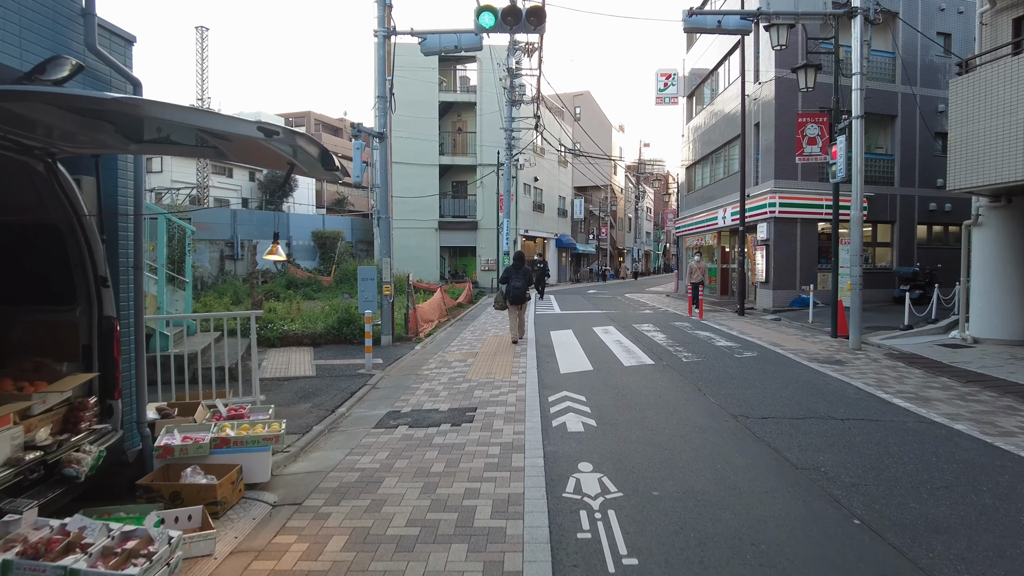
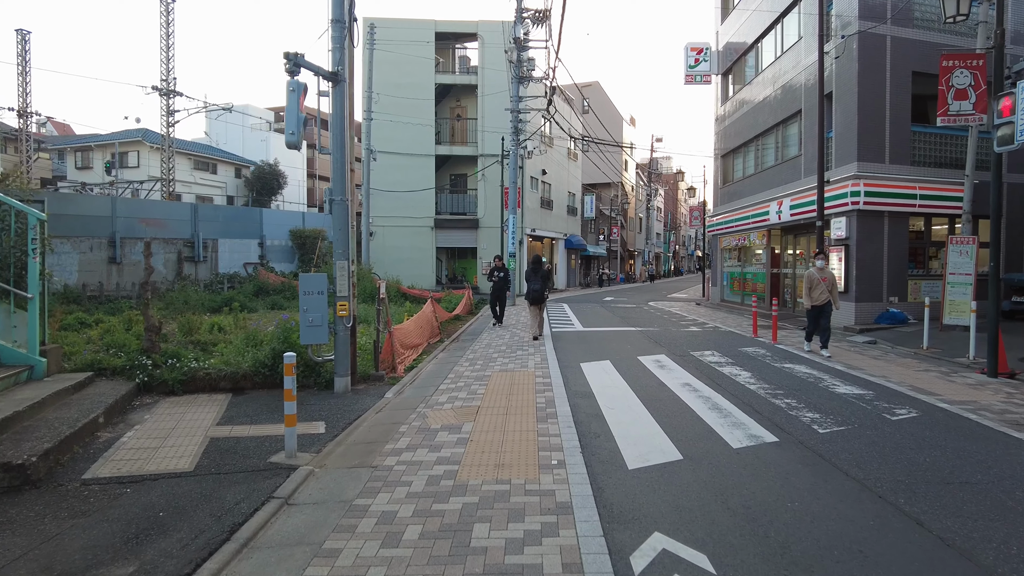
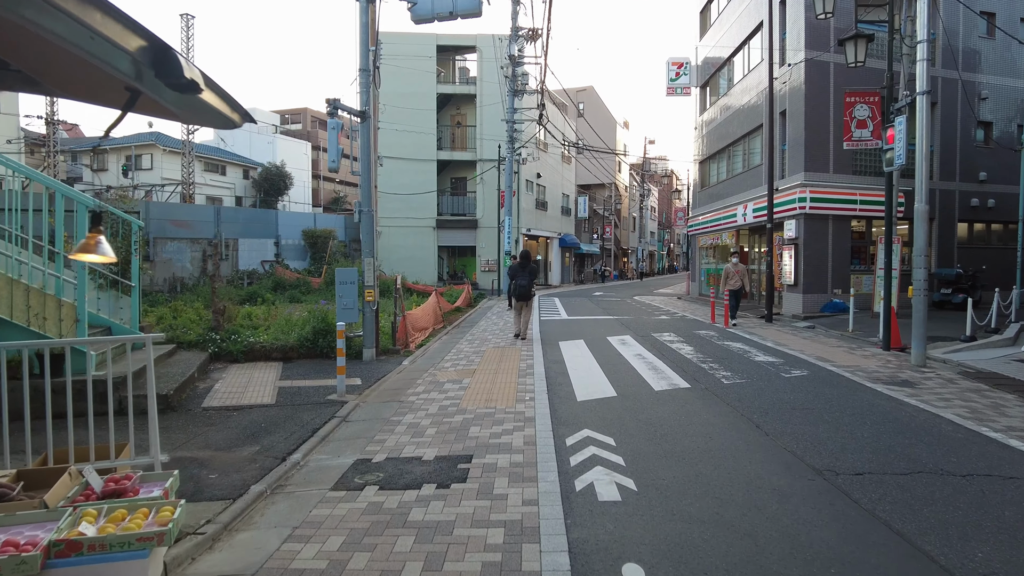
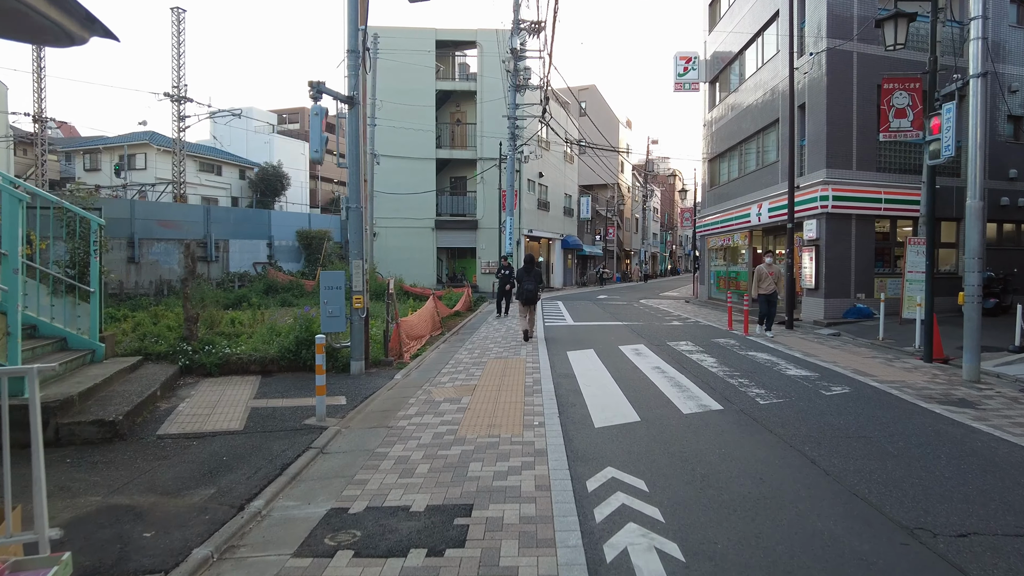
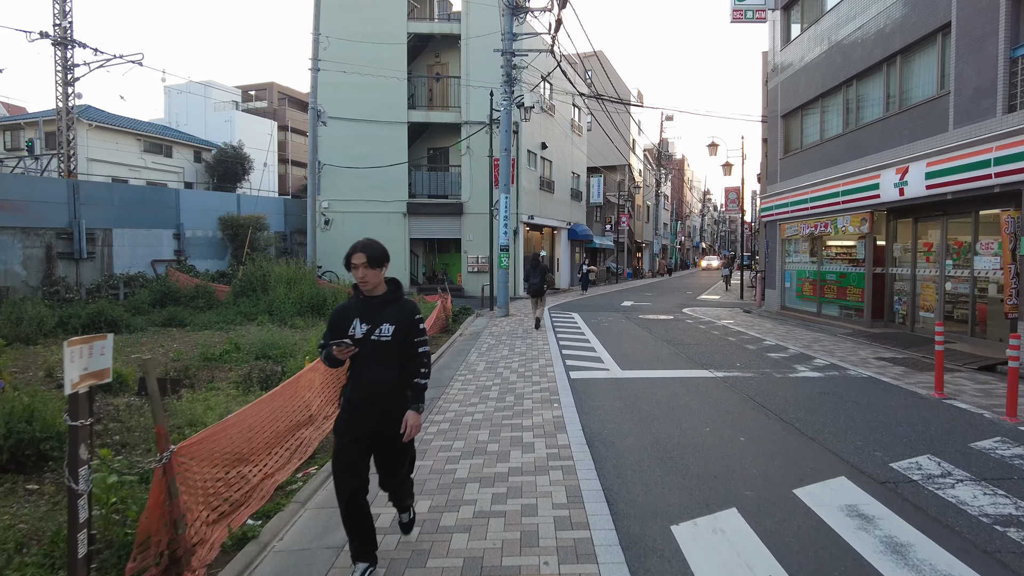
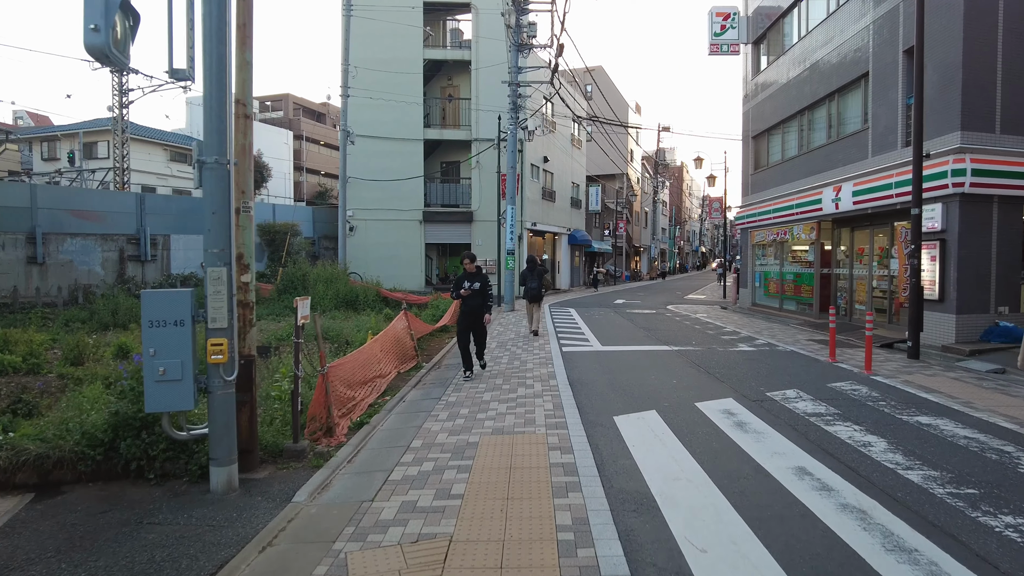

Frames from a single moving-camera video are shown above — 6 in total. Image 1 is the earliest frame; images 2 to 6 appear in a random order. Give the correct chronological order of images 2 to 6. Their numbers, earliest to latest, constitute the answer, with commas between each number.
3, 4, 2, 6, 5
